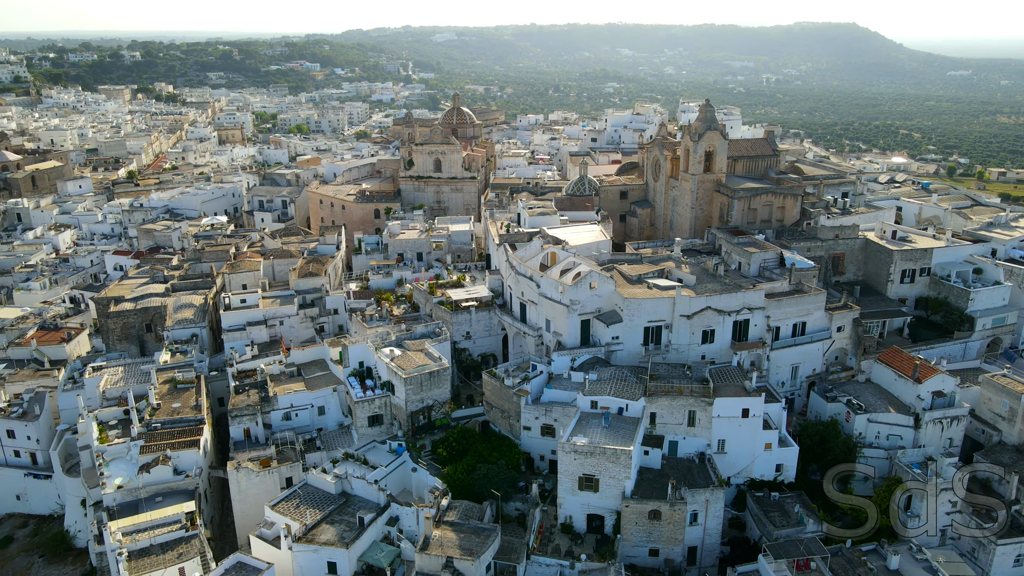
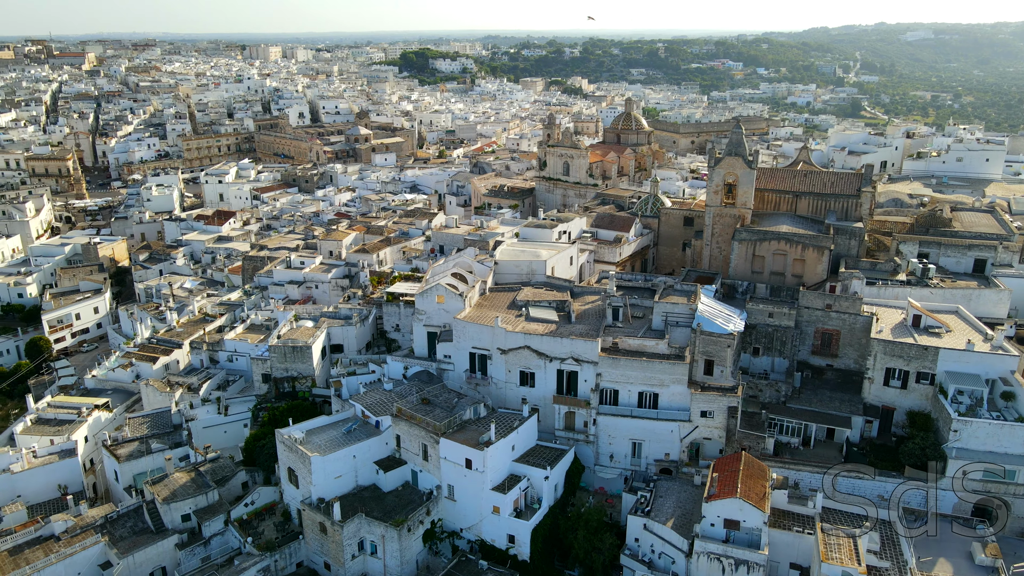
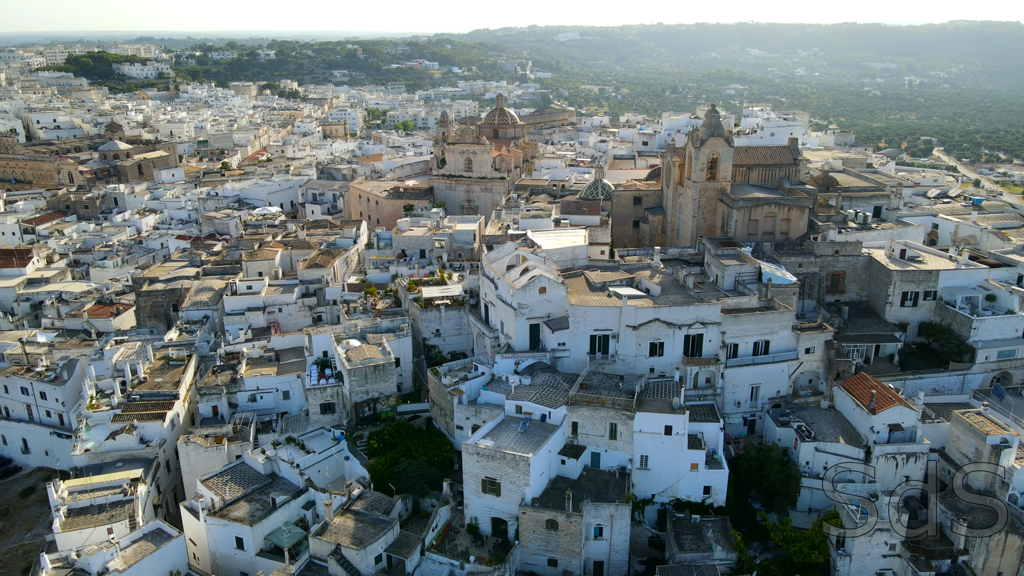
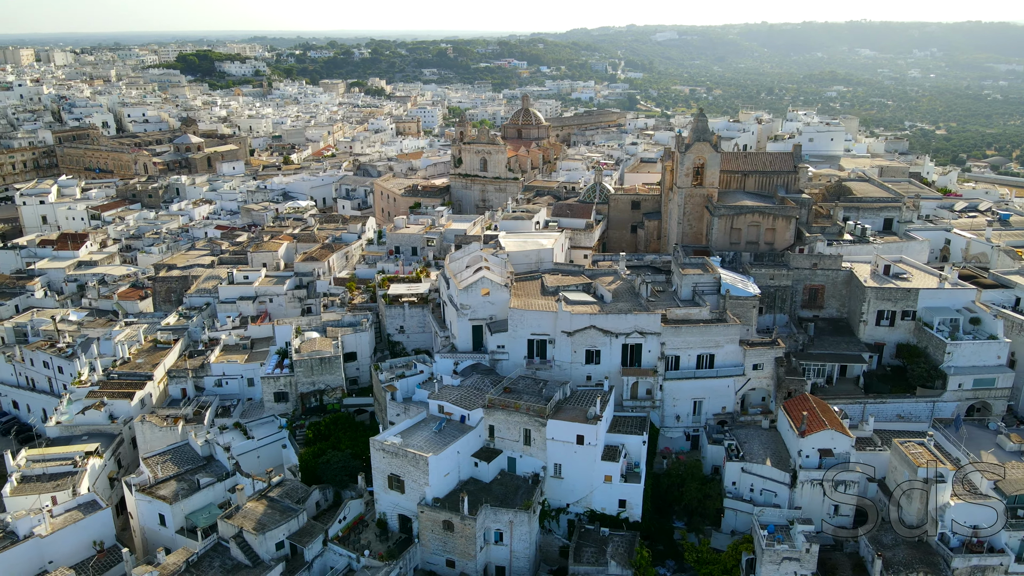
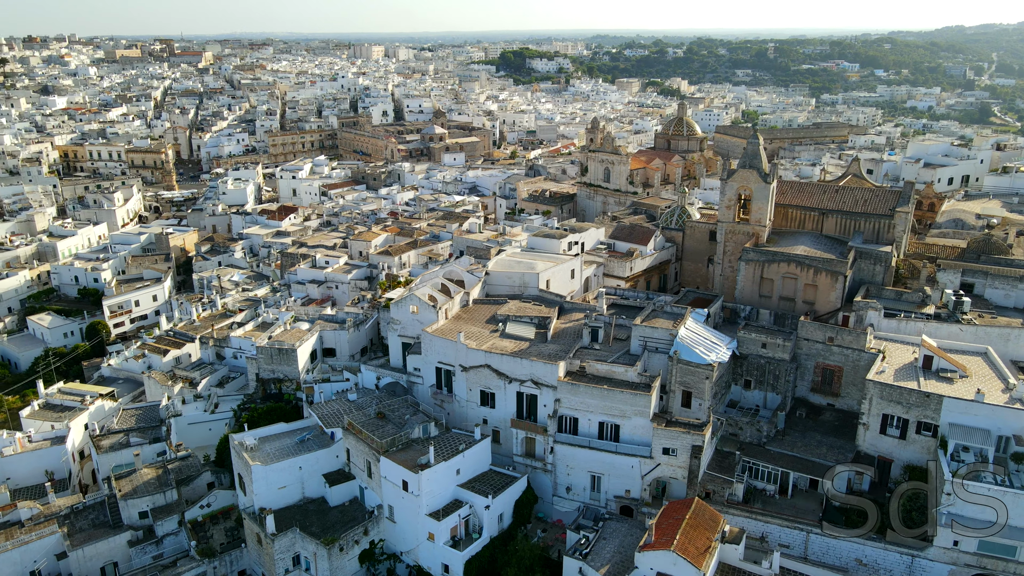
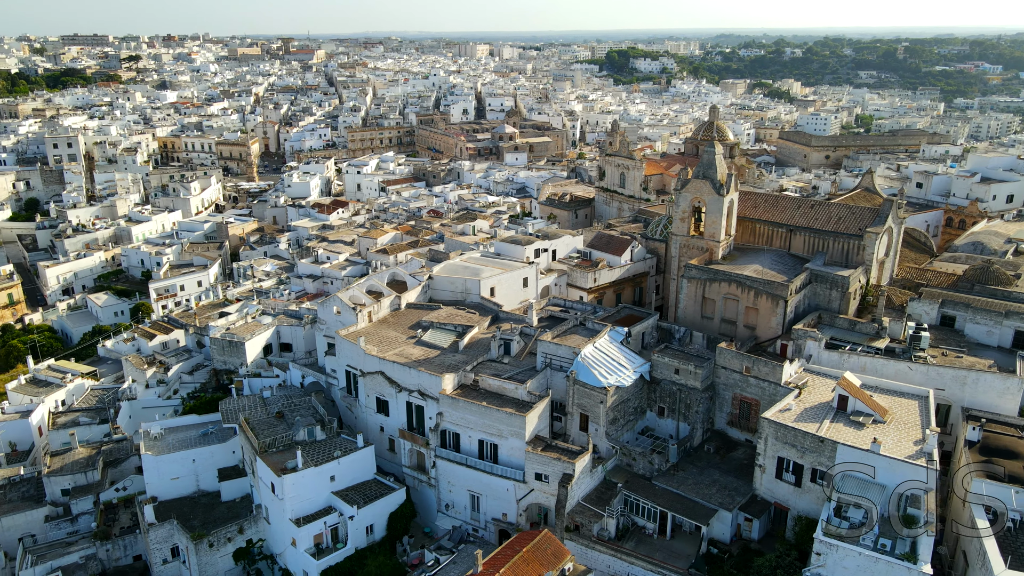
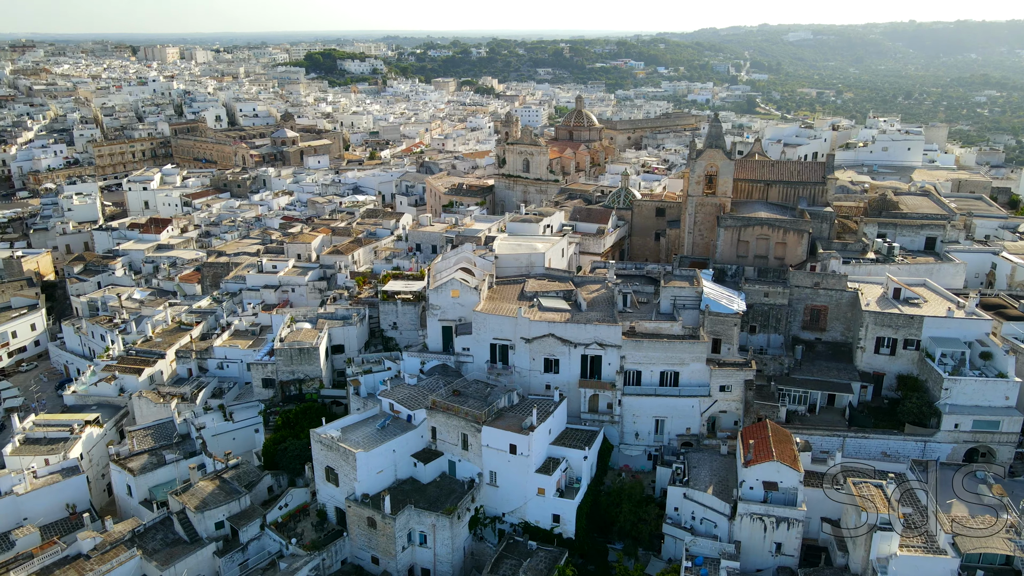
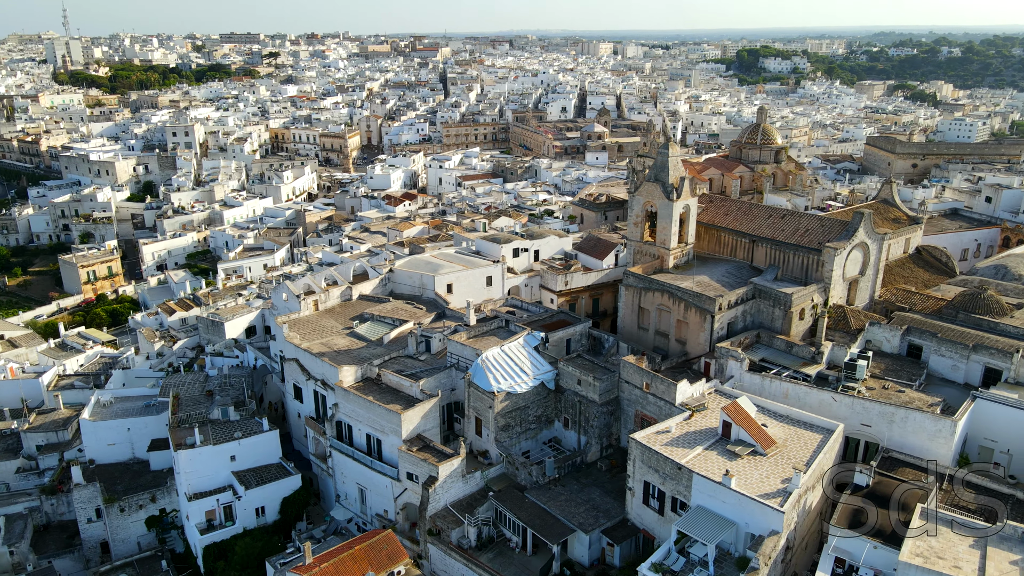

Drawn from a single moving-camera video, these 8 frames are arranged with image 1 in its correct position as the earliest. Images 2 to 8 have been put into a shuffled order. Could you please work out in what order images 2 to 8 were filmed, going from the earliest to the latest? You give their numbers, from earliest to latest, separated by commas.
3, 4, 7, 2, 5, 6, 8
